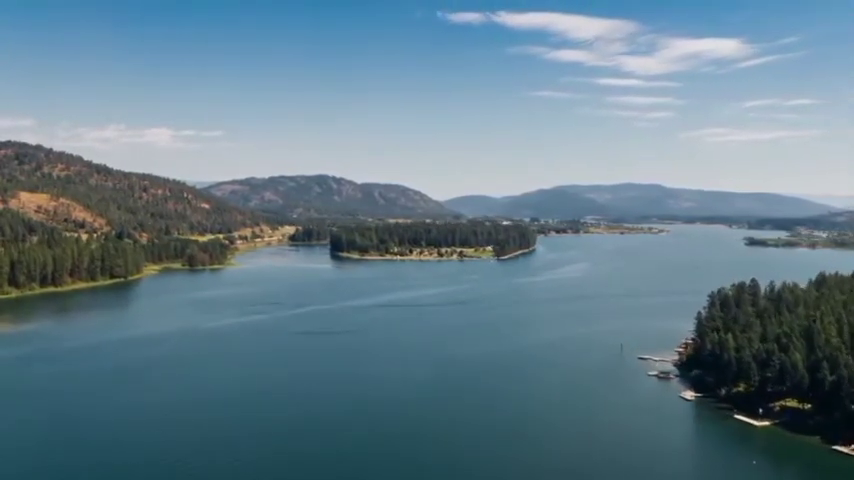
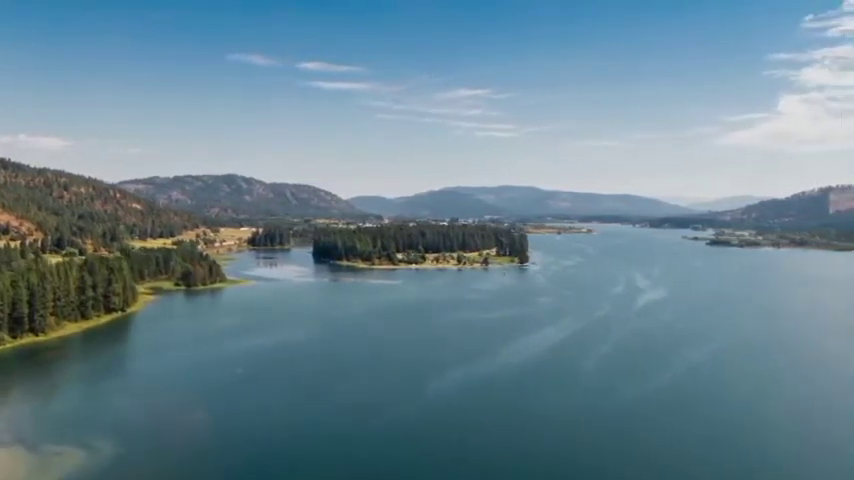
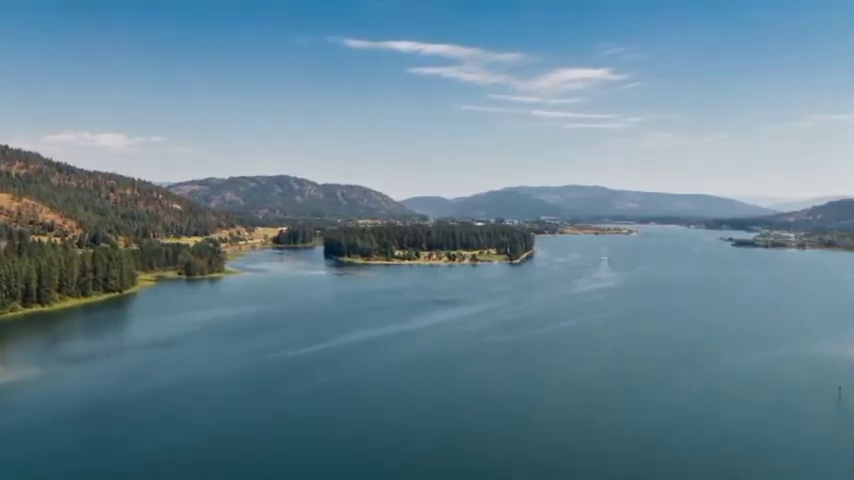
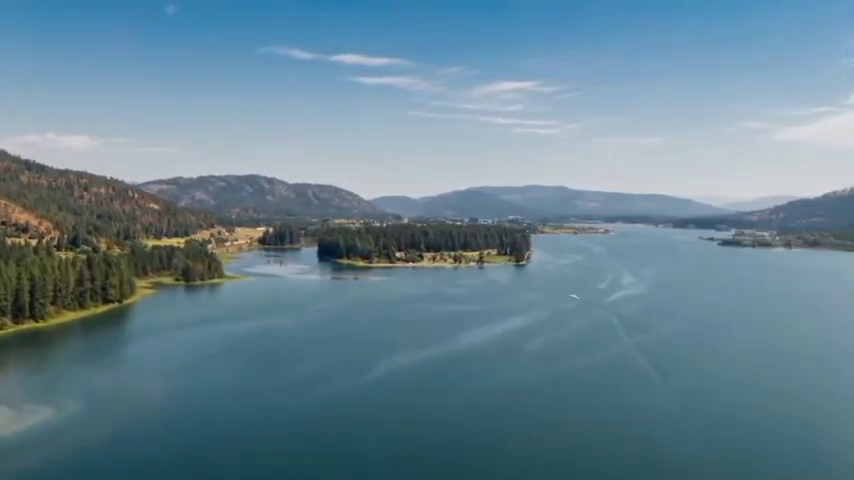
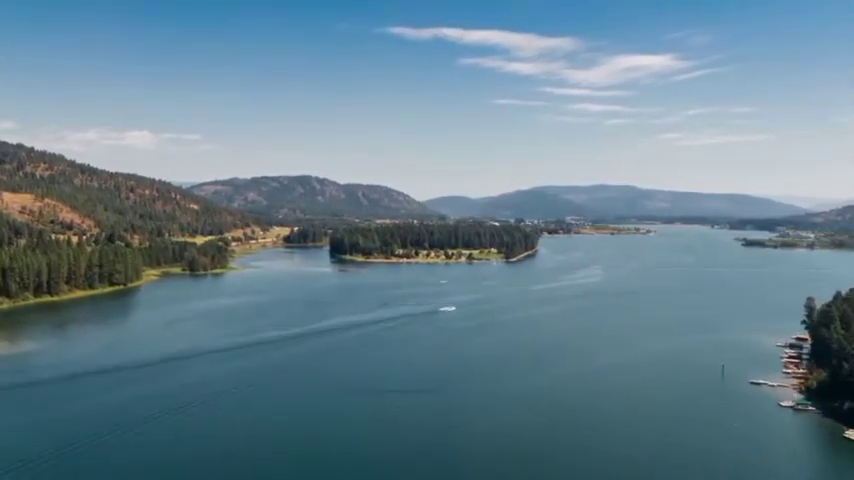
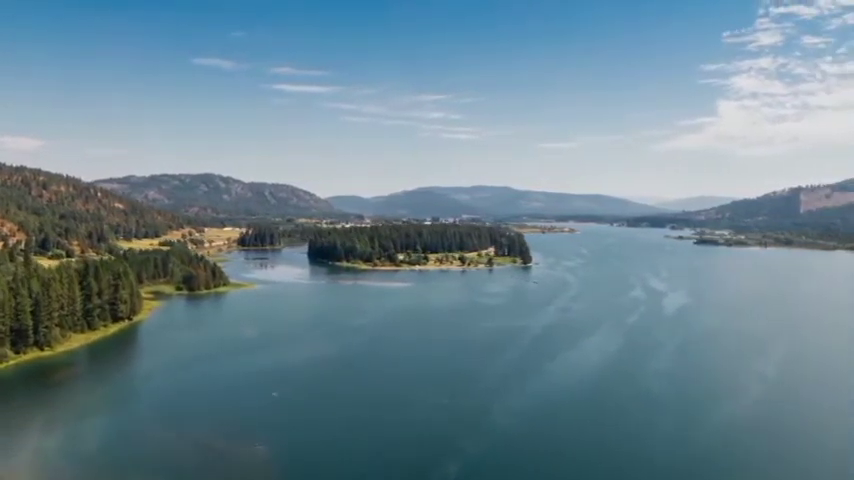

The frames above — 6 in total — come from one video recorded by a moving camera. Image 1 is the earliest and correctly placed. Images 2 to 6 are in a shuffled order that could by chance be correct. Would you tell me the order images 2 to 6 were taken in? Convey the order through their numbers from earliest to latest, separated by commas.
5, 3, 4, 2, 6
